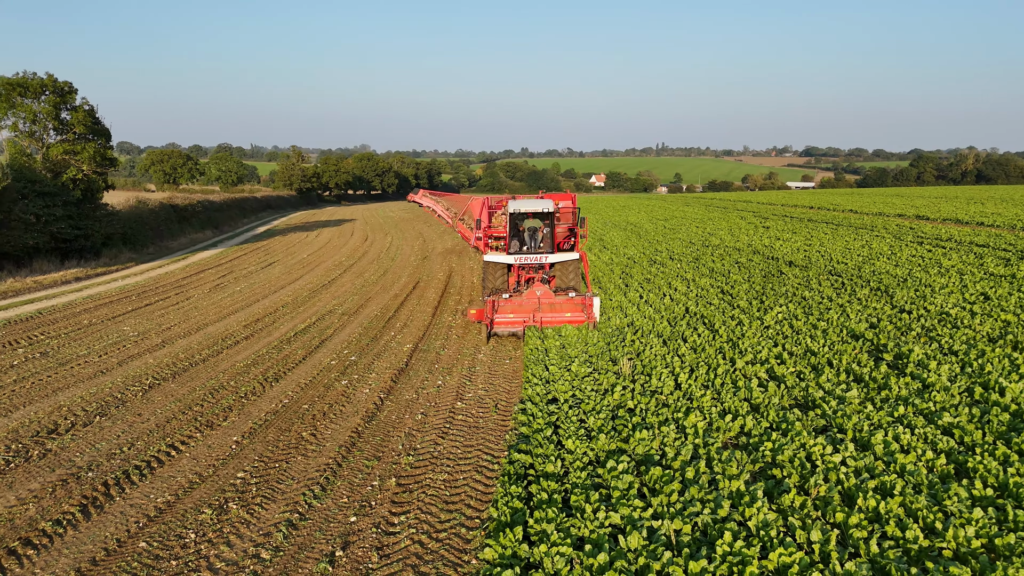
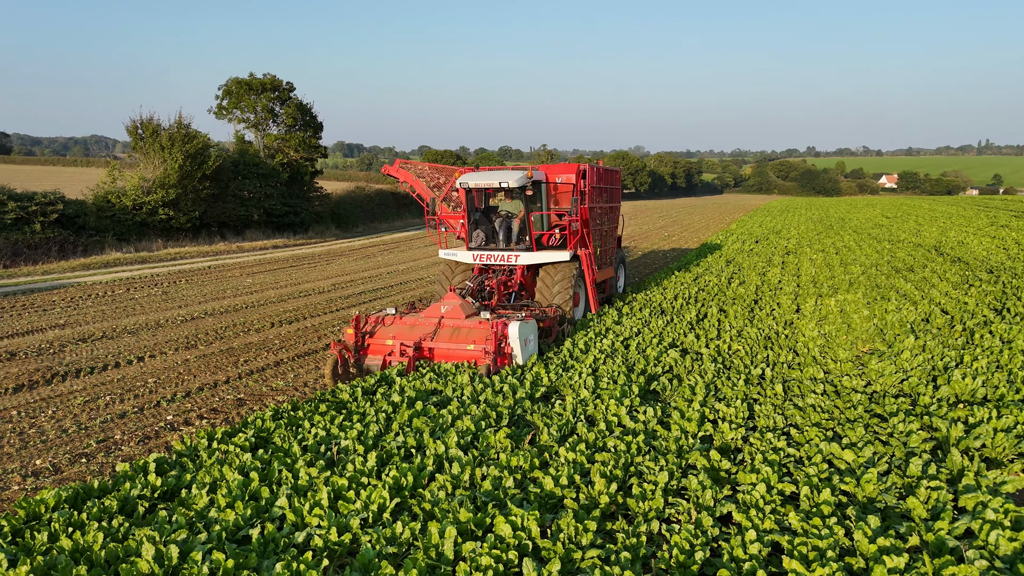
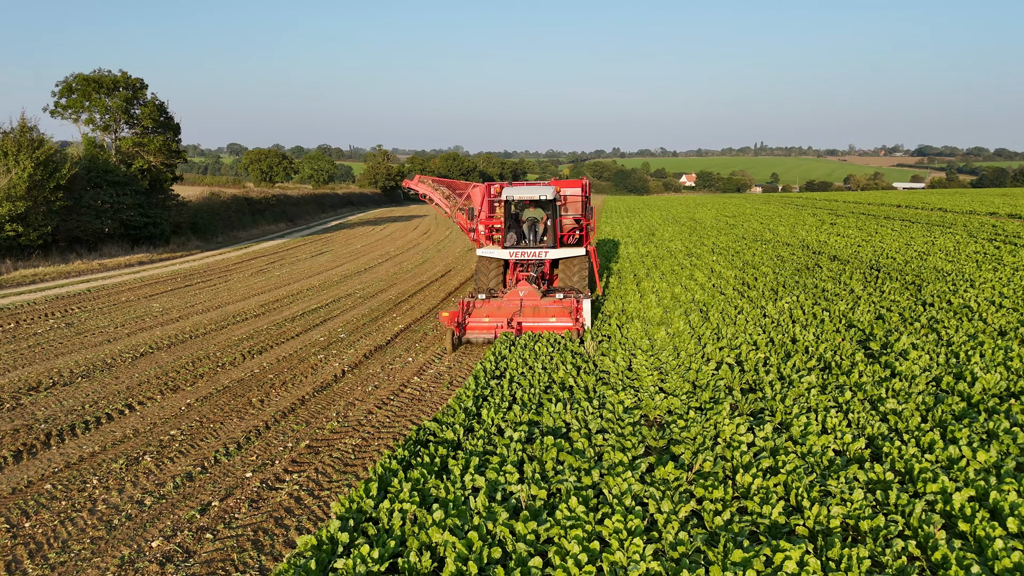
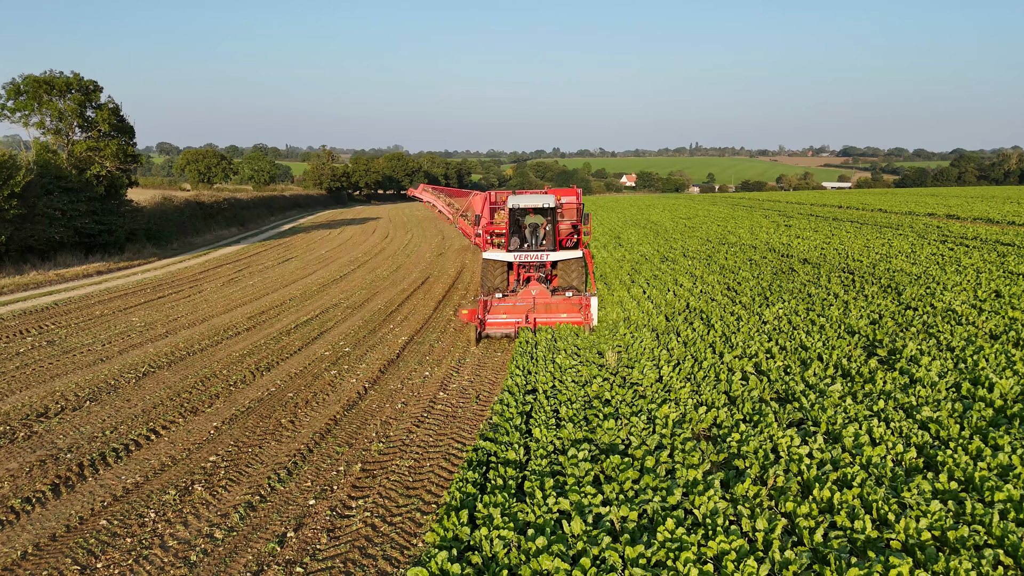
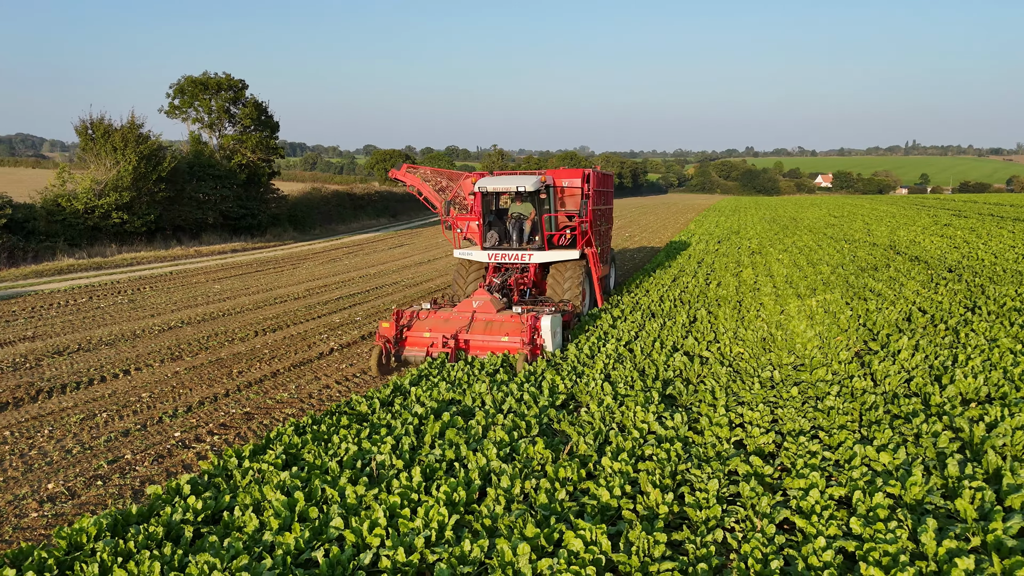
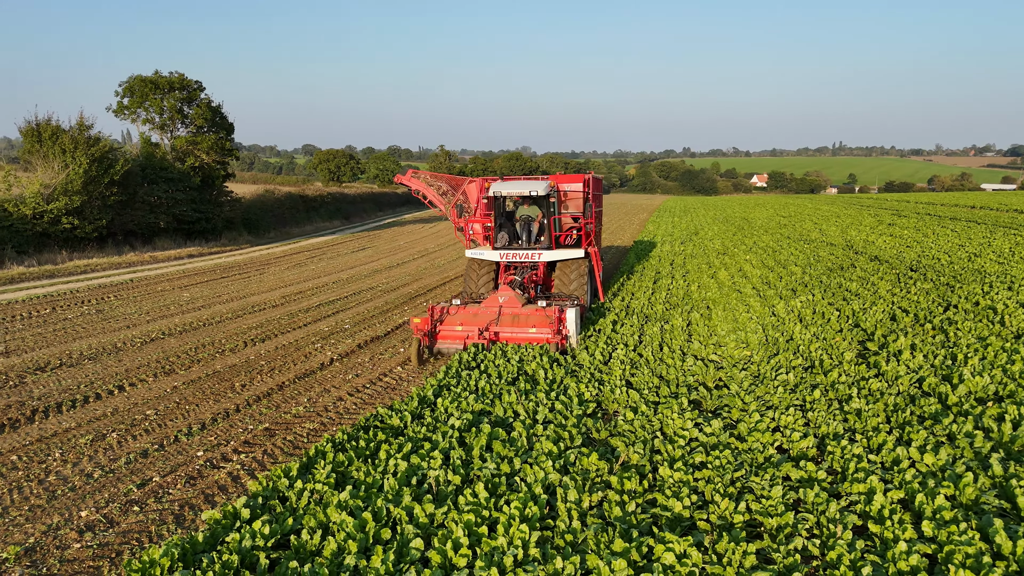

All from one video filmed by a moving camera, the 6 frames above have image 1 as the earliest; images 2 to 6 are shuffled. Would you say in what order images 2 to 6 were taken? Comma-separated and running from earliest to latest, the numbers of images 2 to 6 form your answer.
4, 3, 6, 5, 2
